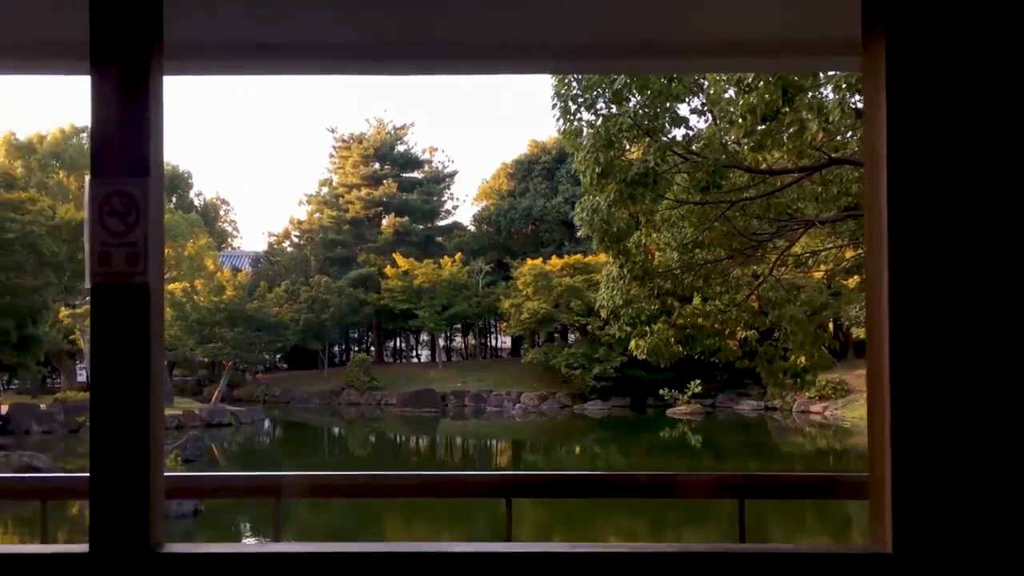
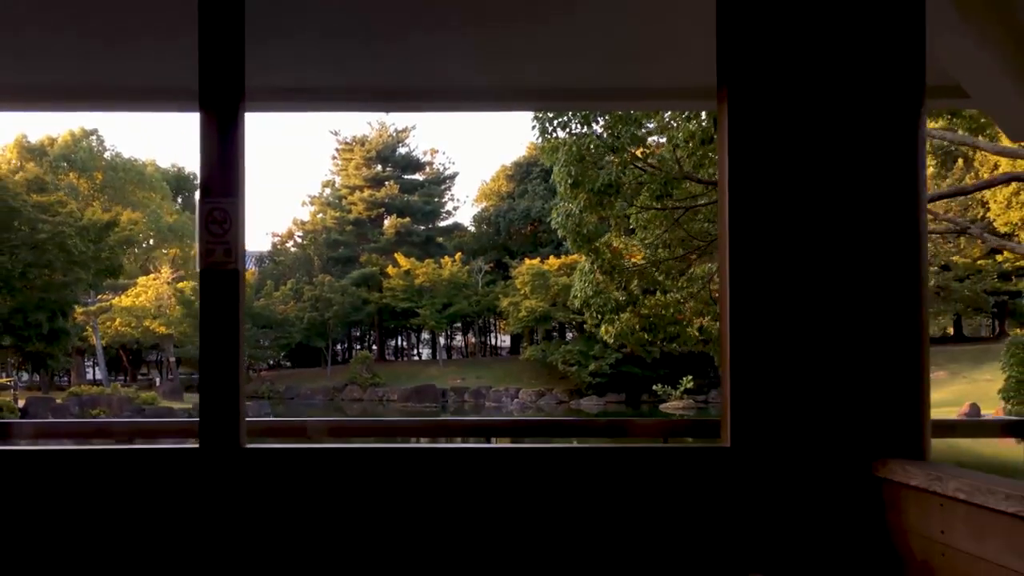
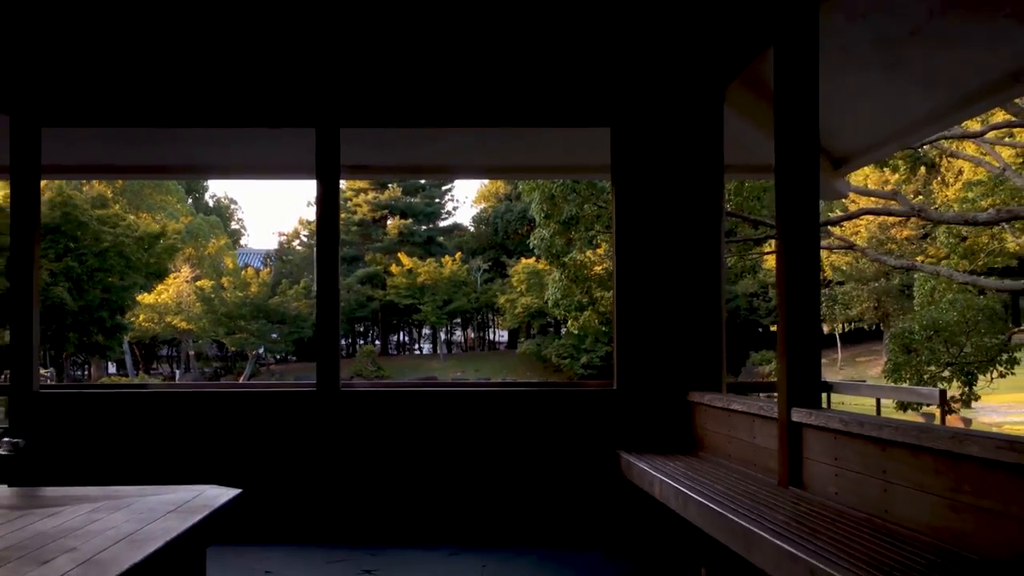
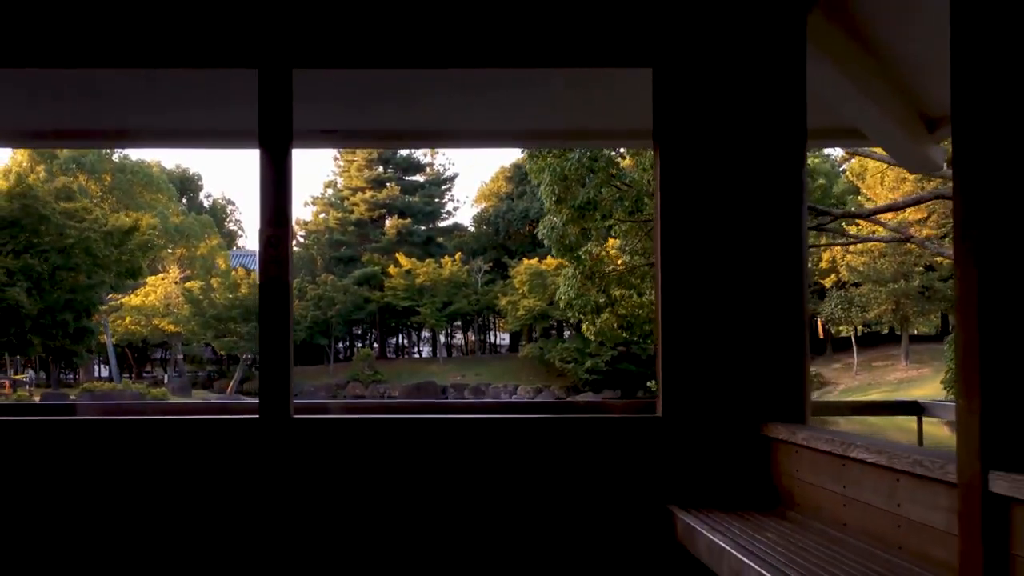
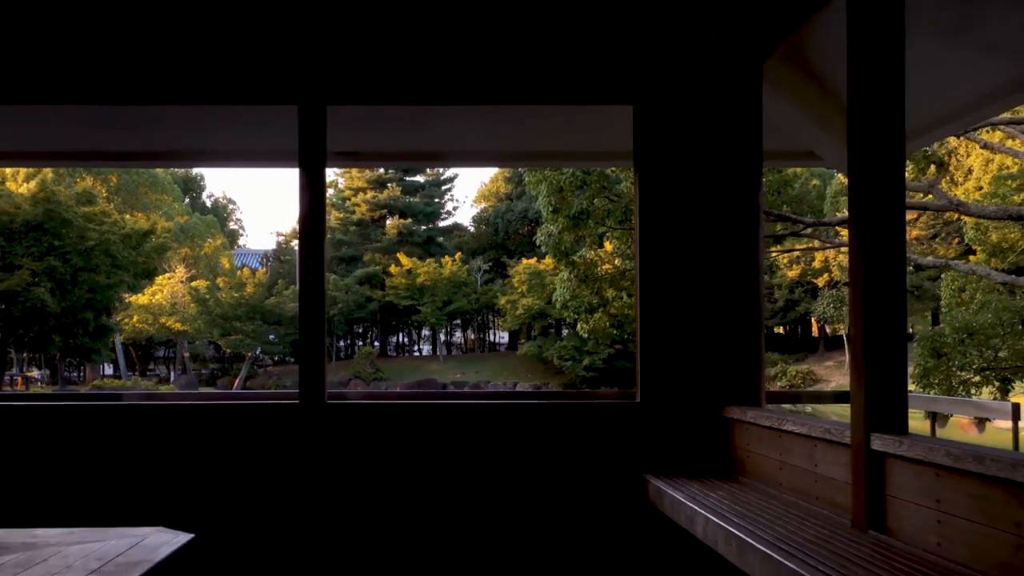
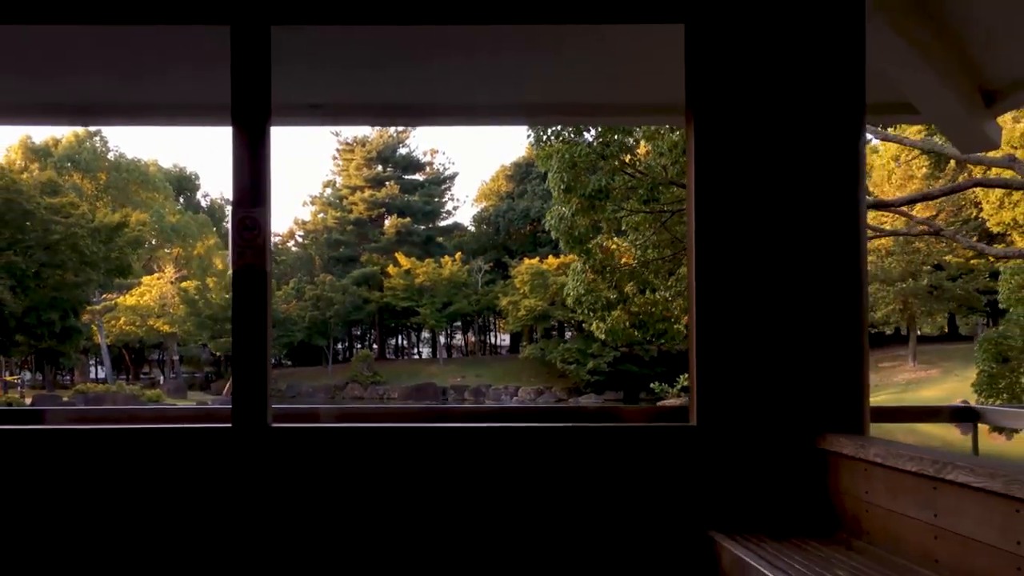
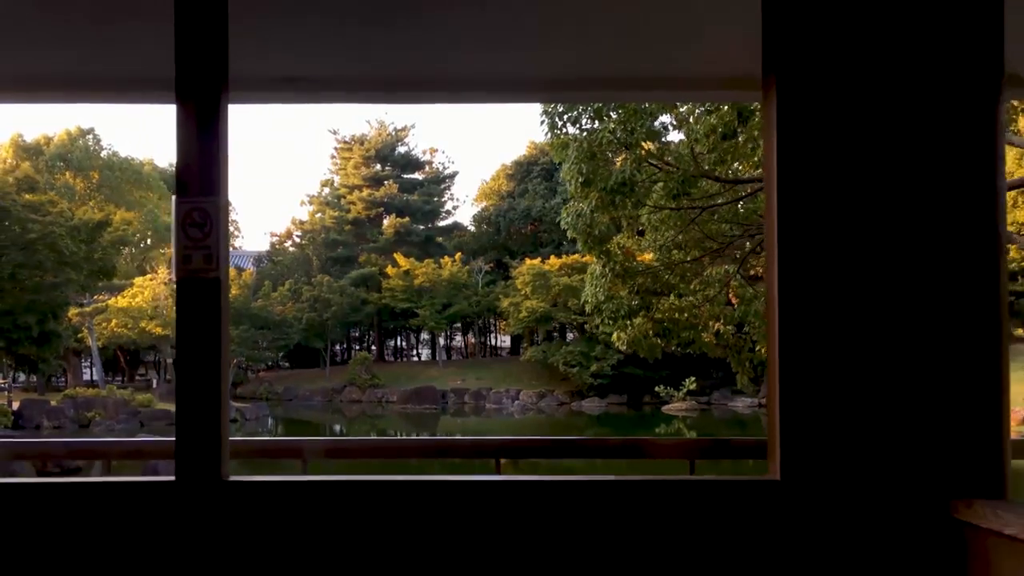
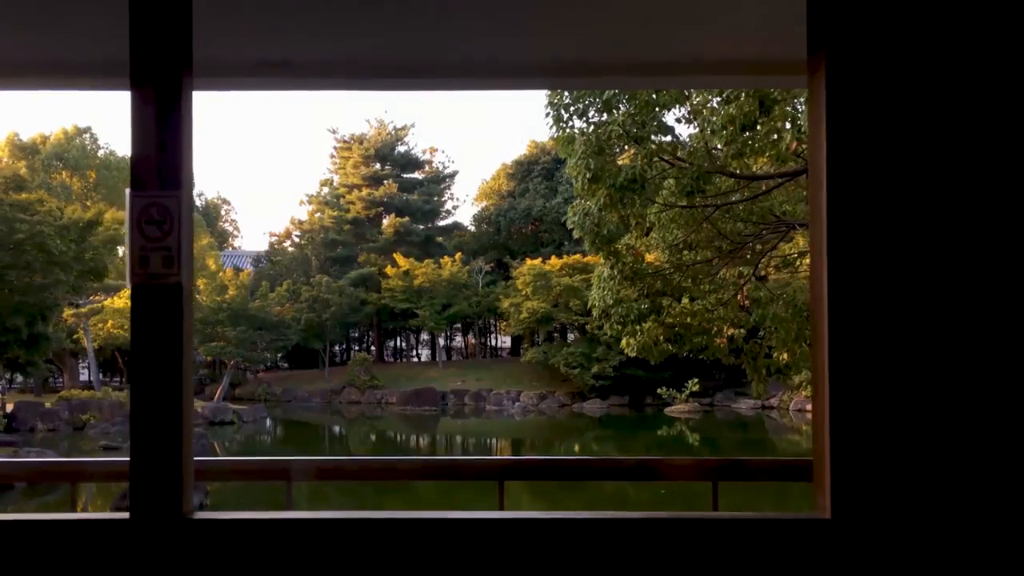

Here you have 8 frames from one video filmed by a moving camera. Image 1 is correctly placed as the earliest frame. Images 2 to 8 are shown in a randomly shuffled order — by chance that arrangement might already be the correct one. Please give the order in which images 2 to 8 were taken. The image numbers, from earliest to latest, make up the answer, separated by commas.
8, 7, 2, 6, 4, 5, 3
